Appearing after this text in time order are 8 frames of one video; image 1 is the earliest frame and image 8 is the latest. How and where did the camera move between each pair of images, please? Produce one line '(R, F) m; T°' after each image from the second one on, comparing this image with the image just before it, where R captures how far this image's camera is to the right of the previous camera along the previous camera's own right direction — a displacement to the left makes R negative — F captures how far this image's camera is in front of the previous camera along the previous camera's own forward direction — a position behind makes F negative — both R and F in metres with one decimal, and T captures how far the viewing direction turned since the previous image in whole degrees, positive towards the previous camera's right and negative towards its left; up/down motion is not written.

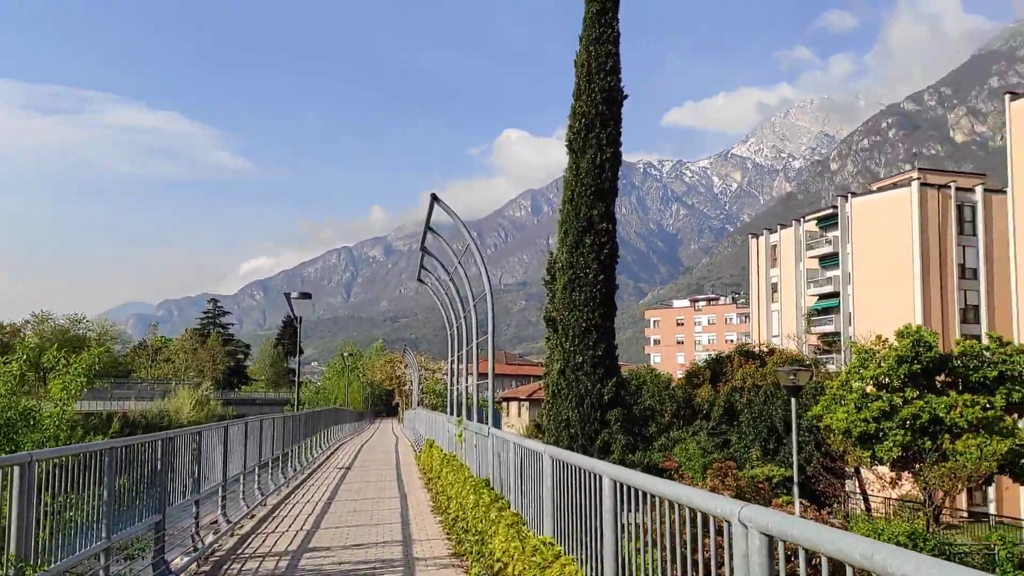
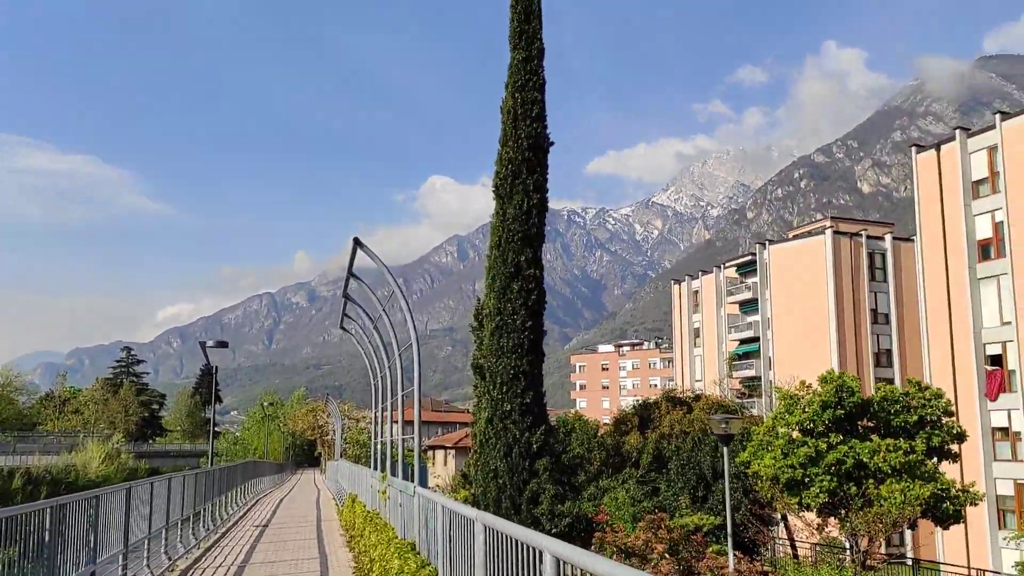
(0.0, +0.3) m; +5°
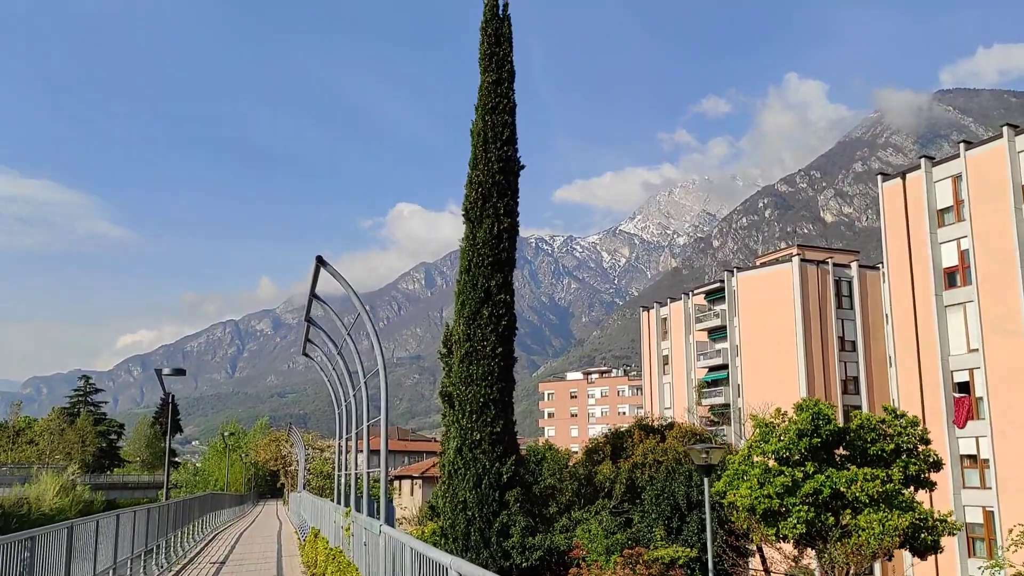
(-0.1, +0.5) m; +2°
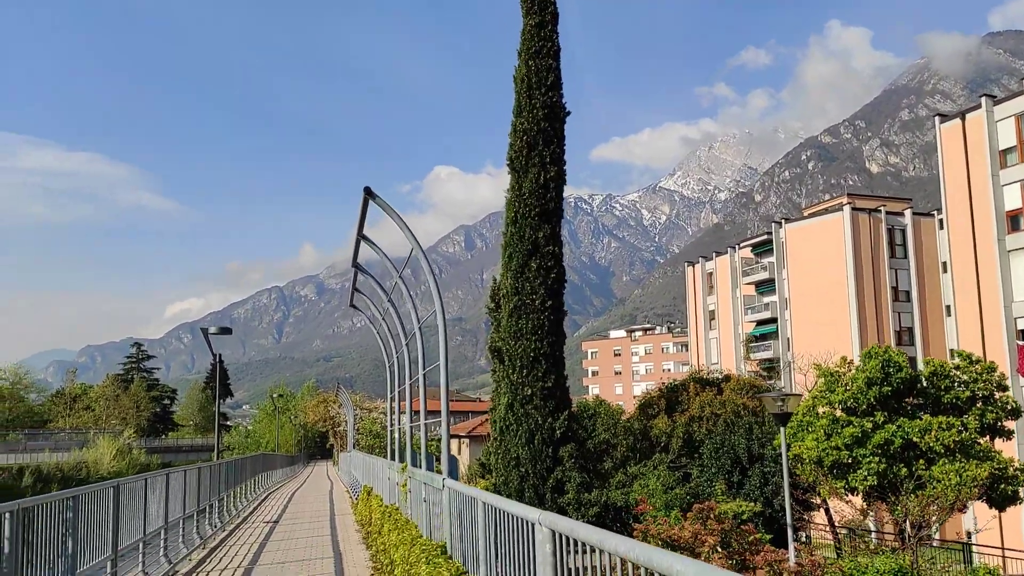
(-0.2, +0.7) m; -3°
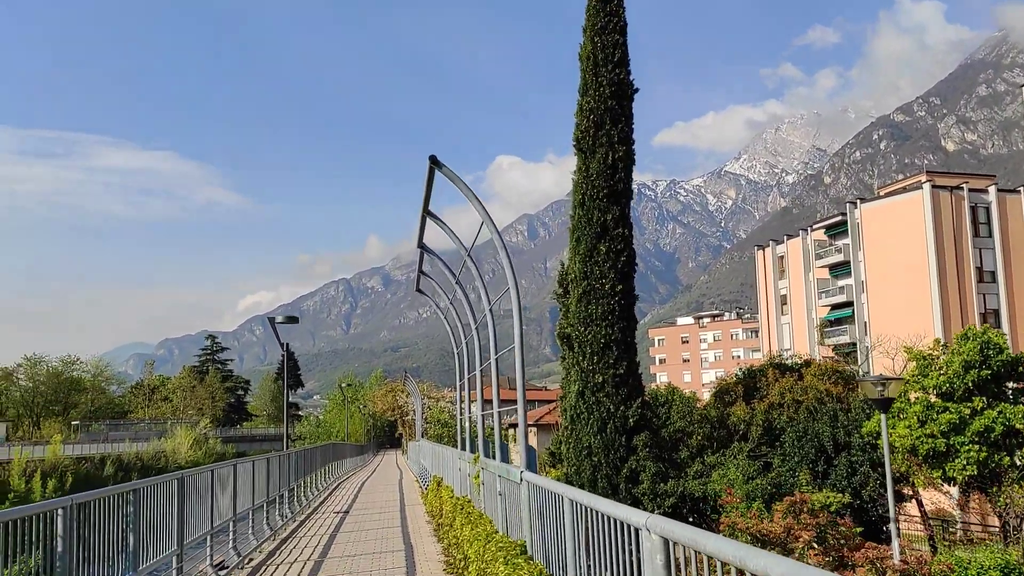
(-0.1, +0.5) m; -4°
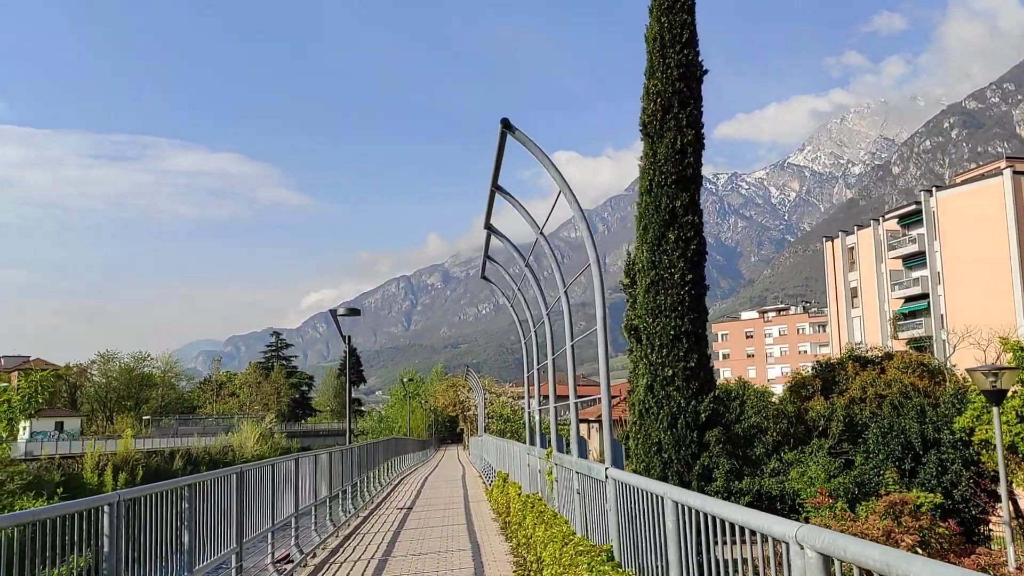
(-0.1, +0.6) m; -4°
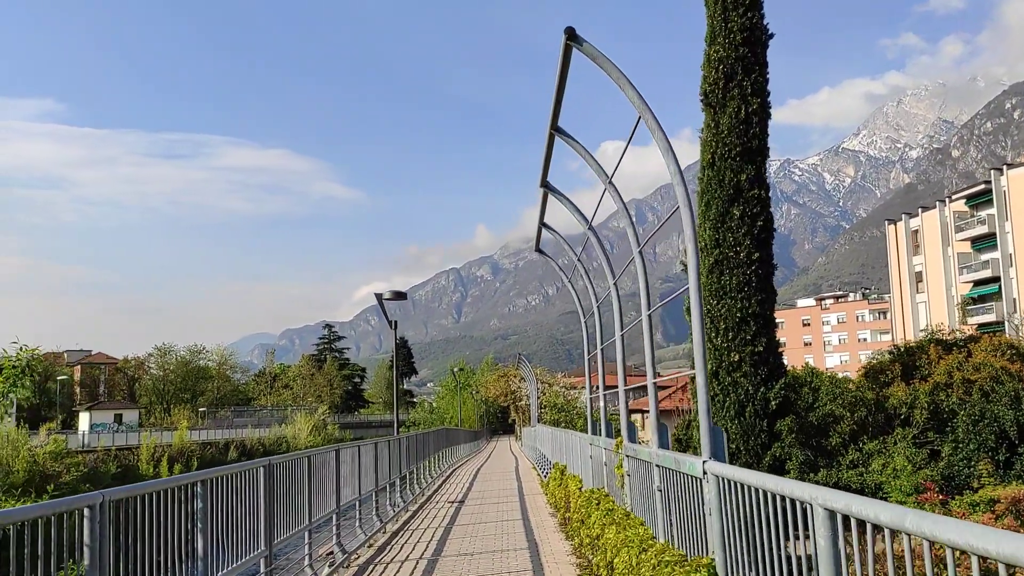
(-0.1, +1.0) m; -3°
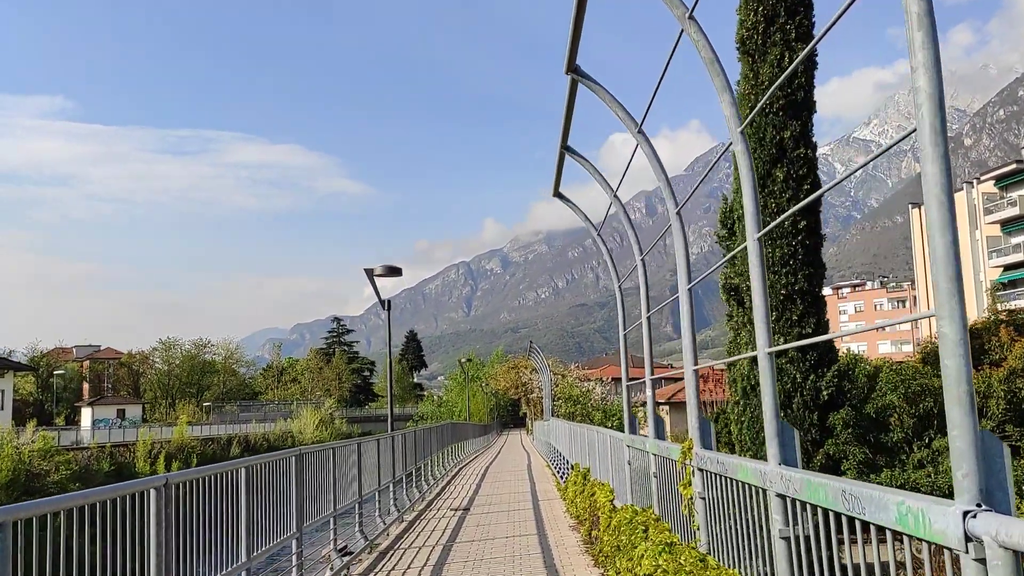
(0.0, +2.2) m; -1°
